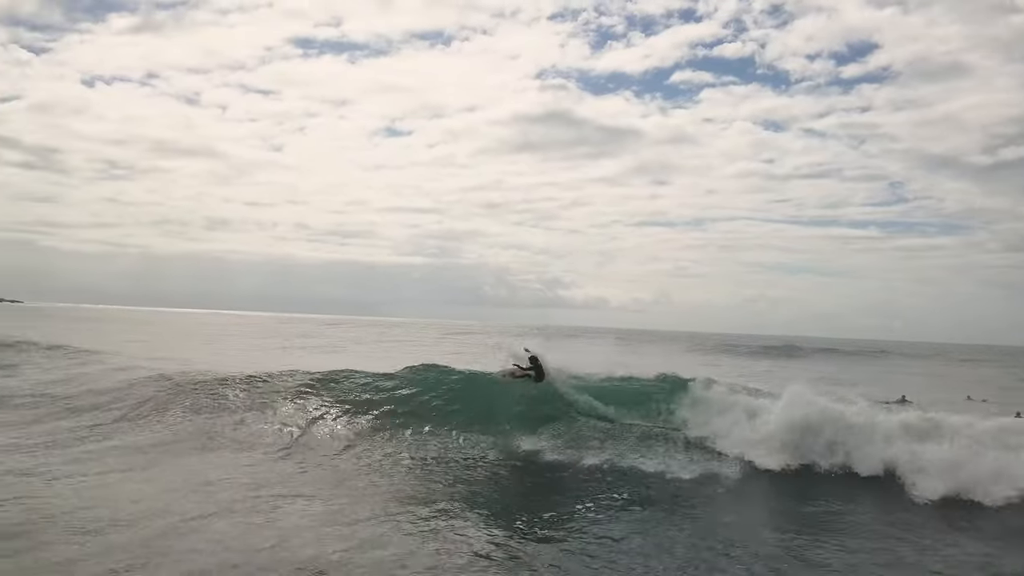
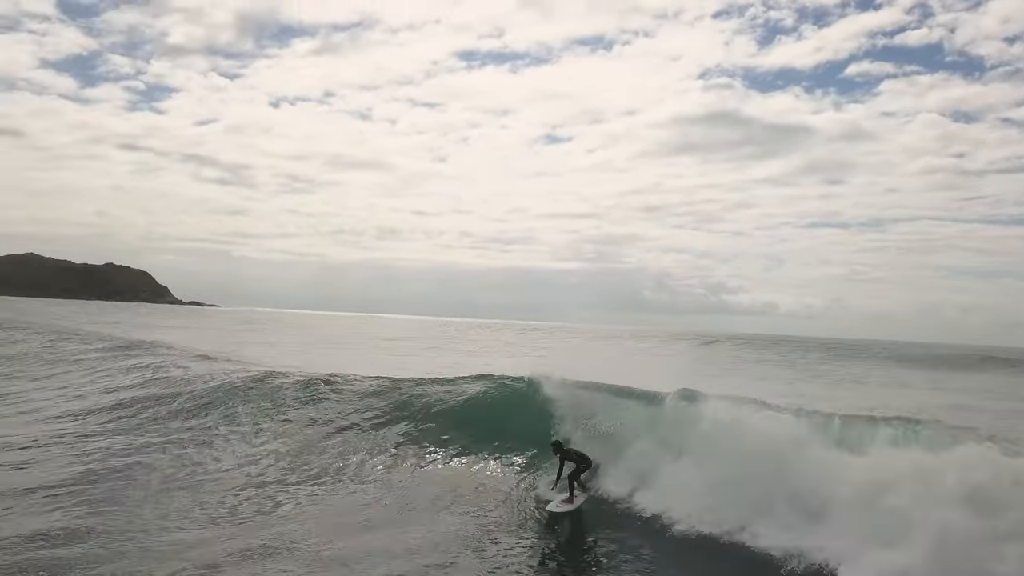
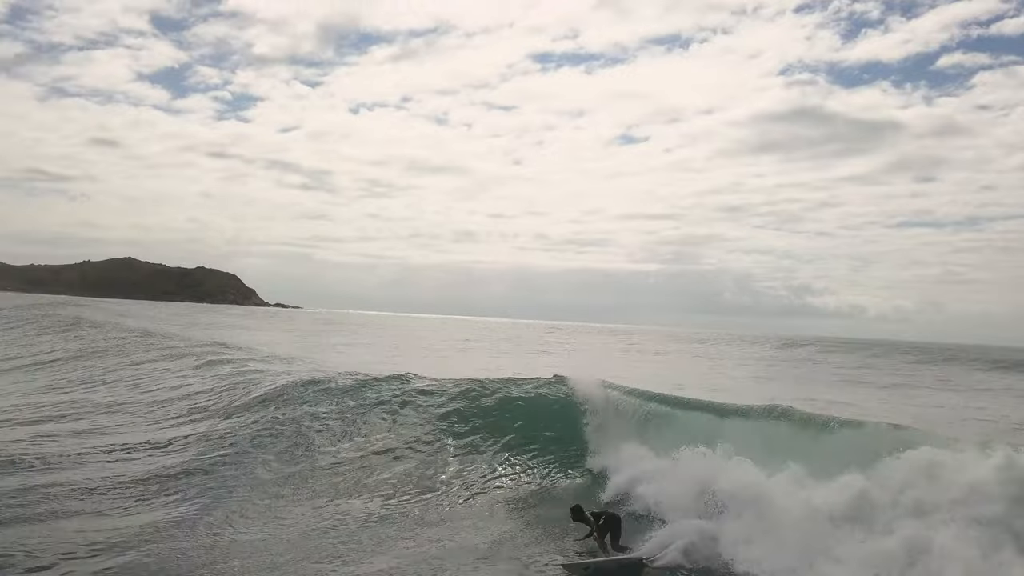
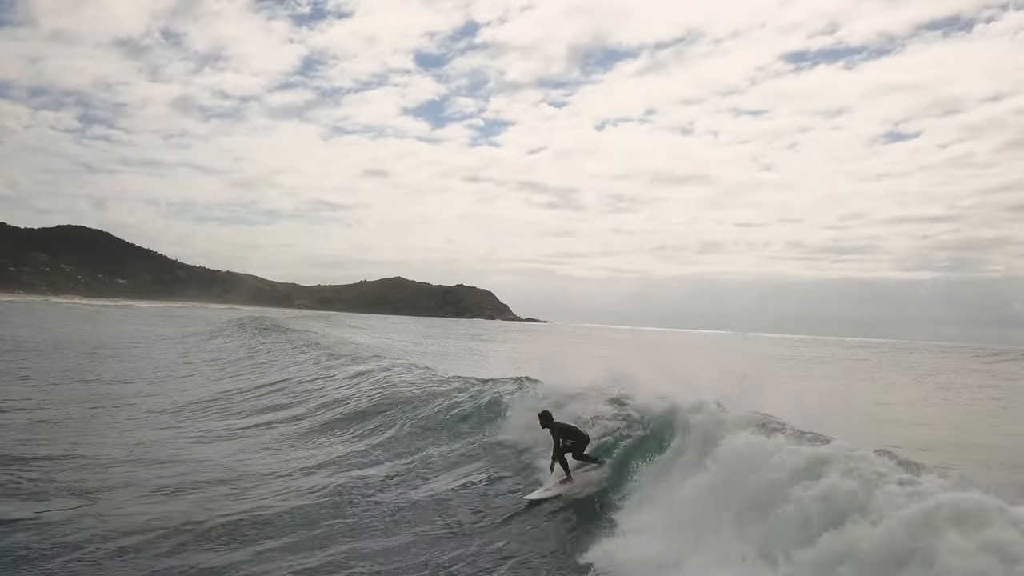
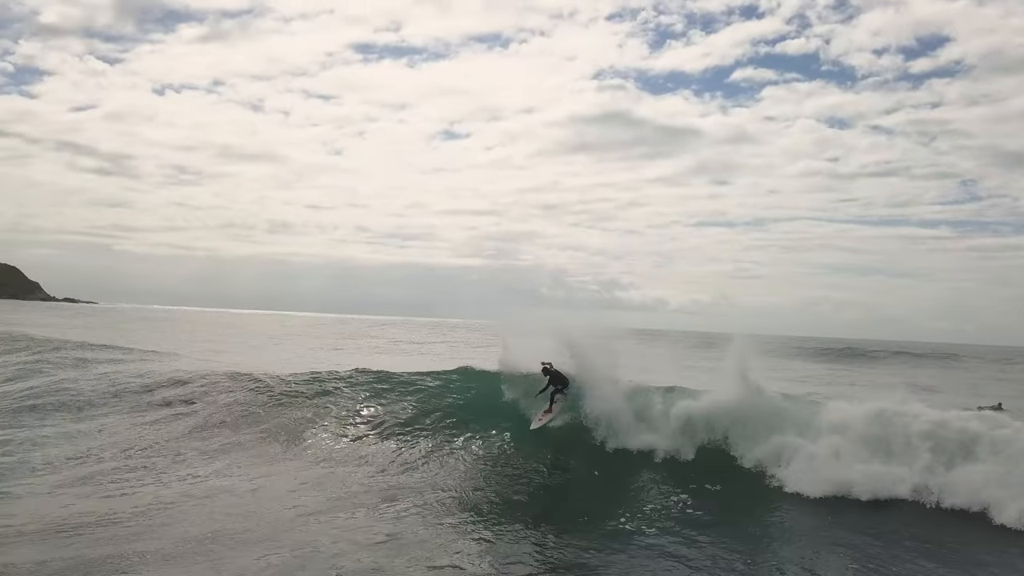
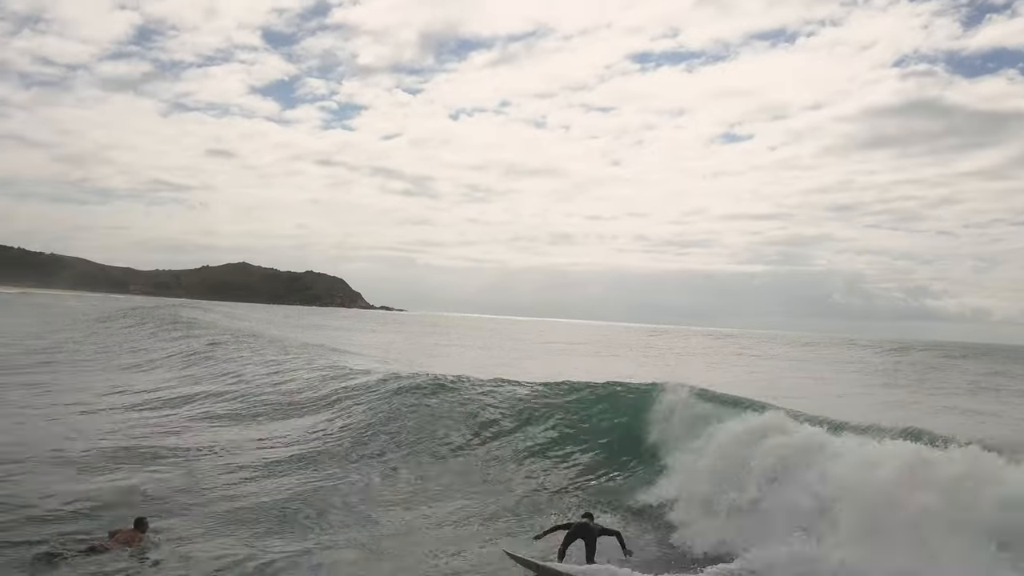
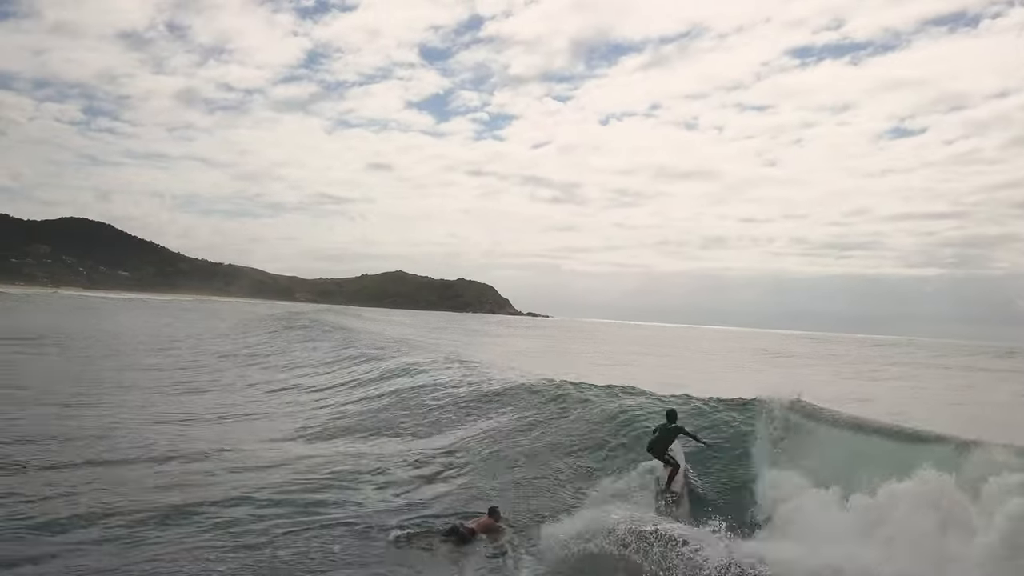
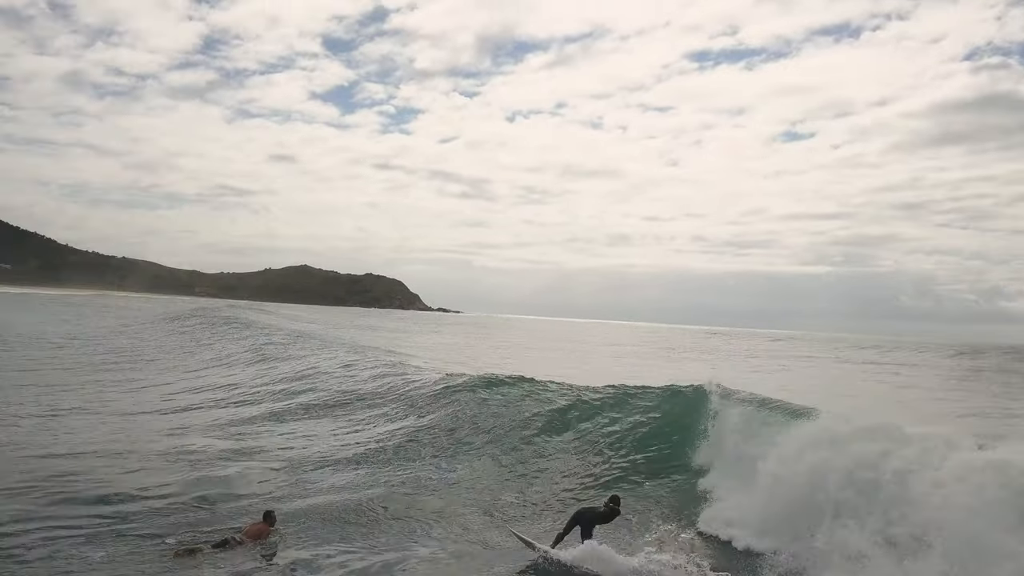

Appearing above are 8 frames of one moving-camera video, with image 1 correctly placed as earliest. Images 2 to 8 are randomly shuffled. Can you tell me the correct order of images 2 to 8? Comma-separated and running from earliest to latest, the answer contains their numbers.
5, 2, 3, 6, 8, 7, 4
